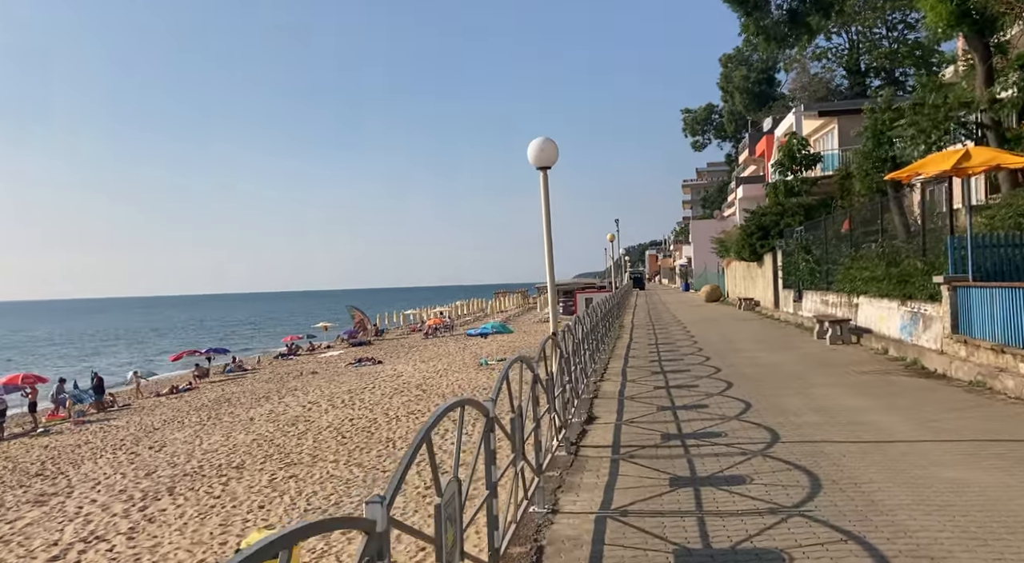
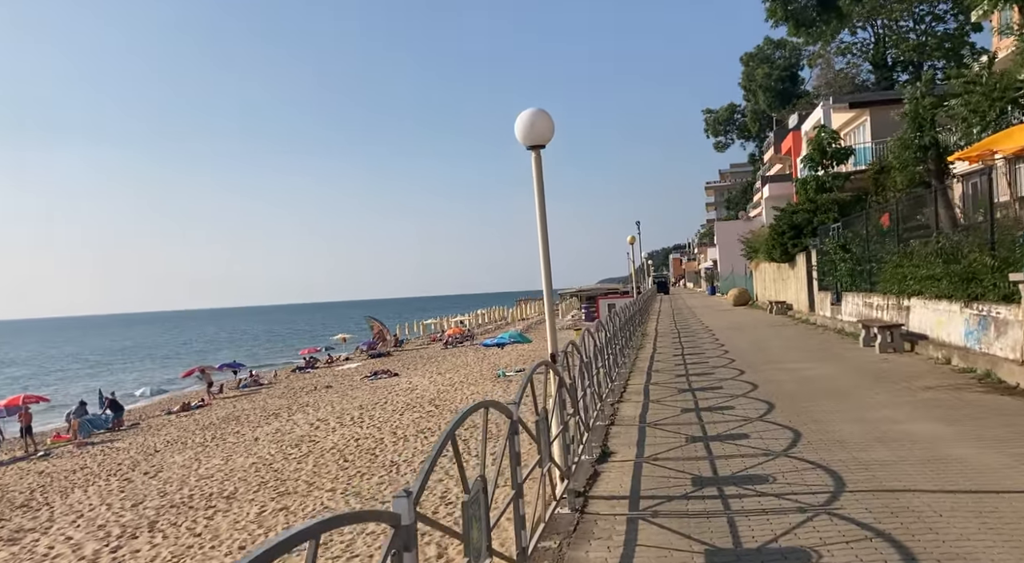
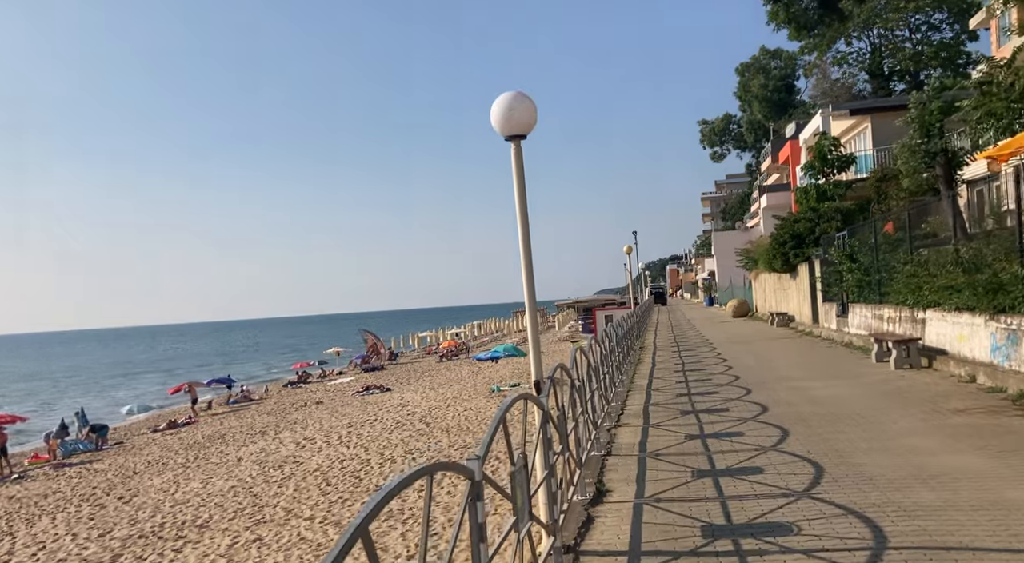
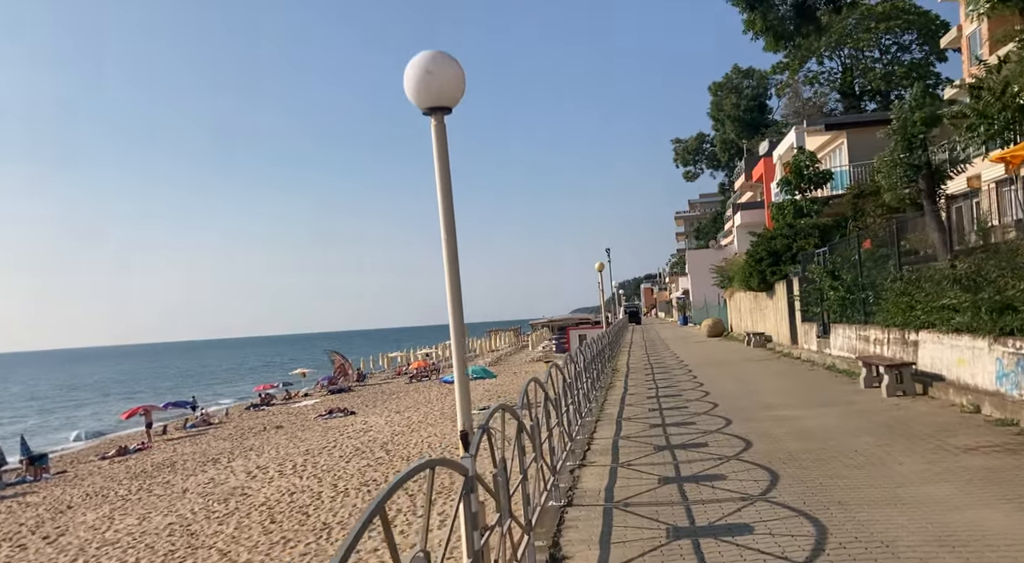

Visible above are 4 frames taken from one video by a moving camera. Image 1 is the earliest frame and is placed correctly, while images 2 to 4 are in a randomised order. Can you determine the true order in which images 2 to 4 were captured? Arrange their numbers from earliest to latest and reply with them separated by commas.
2, 3, 4
